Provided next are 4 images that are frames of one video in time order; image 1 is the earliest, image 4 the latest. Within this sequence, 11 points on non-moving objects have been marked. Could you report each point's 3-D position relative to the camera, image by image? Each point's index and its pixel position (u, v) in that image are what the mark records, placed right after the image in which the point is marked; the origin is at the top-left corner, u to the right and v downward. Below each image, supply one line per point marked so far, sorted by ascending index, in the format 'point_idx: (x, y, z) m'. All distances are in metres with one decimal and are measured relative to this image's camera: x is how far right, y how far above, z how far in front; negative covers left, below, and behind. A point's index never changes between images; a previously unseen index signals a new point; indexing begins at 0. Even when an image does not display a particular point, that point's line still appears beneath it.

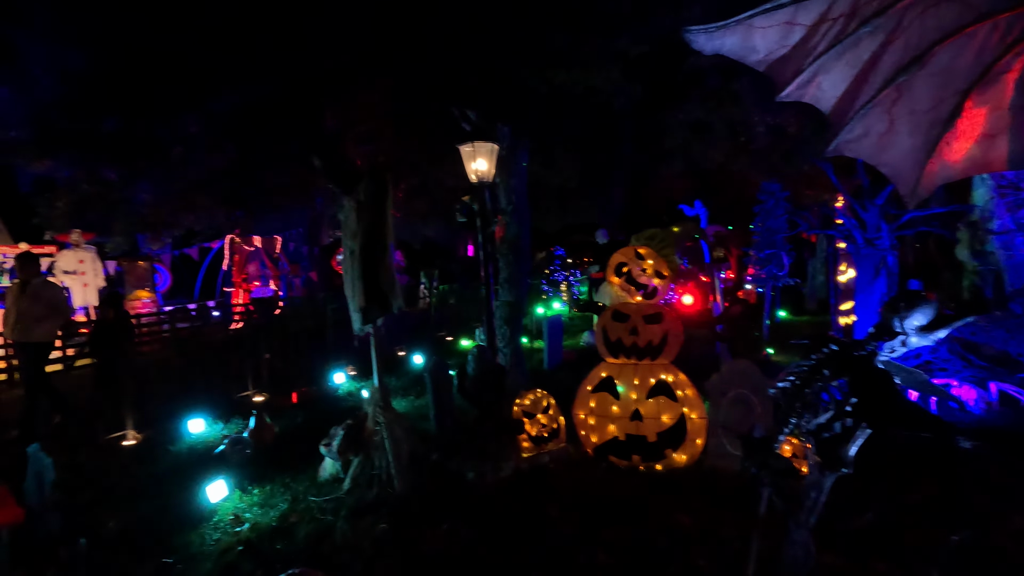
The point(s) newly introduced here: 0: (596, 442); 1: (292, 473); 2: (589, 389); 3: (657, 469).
0: (+0.9, -1.6, +5.7) m
1: (-2.3, -2.0, +5.8) m
2: (+0.8, -1.1, +5.8) m
3: (+1.5, -1.9, +5.6) m
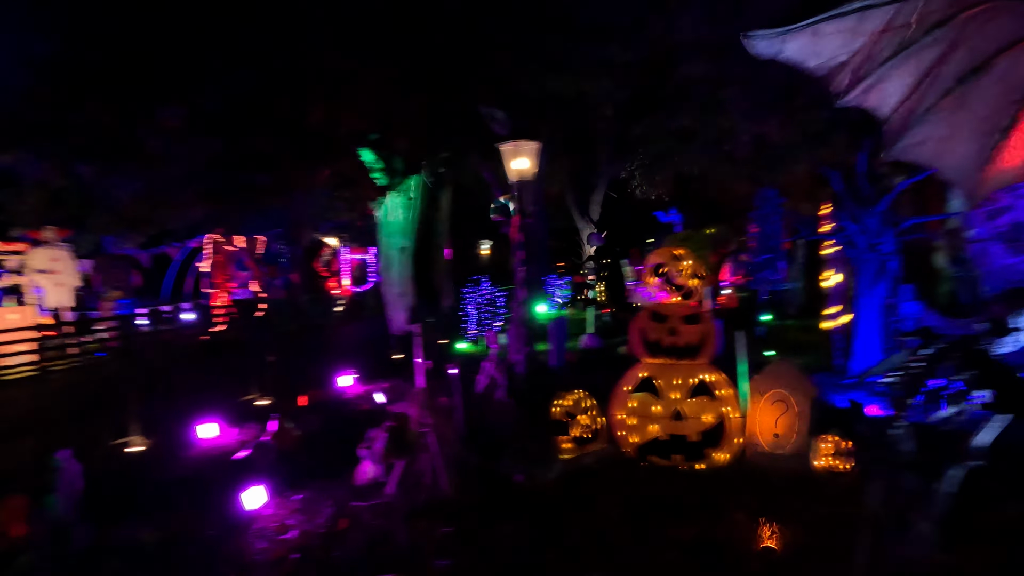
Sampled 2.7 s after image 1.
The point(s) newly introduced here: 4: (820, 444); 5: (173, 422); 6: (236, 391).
0: (+1.3, -1.6, +5.7) m
1: (-1.9, -2.0, +5.6) m
2: (+1.2, -1.1, +5.8) m
3: (+1.9, -1.9, +5.6) m
4: (+3.1, -1.6, +5.4) m
5: (-4.8, -1.9, +7.6) m
6: (-4.7, -1.8, +9.3) m
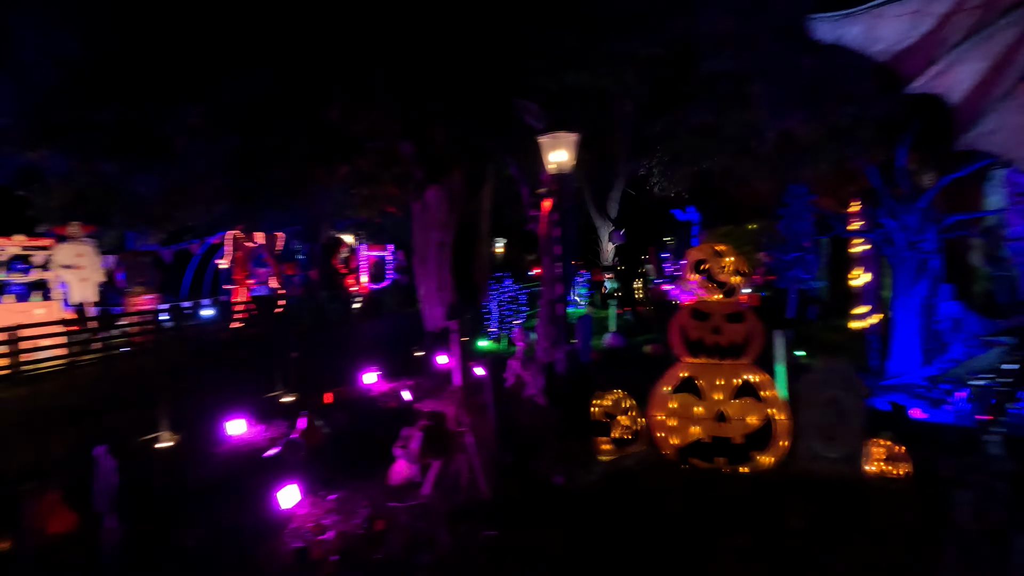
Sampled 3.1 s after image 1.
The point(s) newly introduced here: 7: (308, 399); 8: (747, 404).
0: (+1.7, -1.6, +5.5) m
1: (-1.5, -1.9, +5.5) m
2: (+1.6, -1.1, +5.6) m
3: (+2.3, -1.8, +5.4) m
4: (+3.5, -1.5, +5.2) m
5: (-4.3, -1.8, +7.5) m
6: (-4.3, -1.7, +9.2) m
7: (-3.2, -1.7, +8.3) m
8: (+2.3, -1.1, +5.3) m
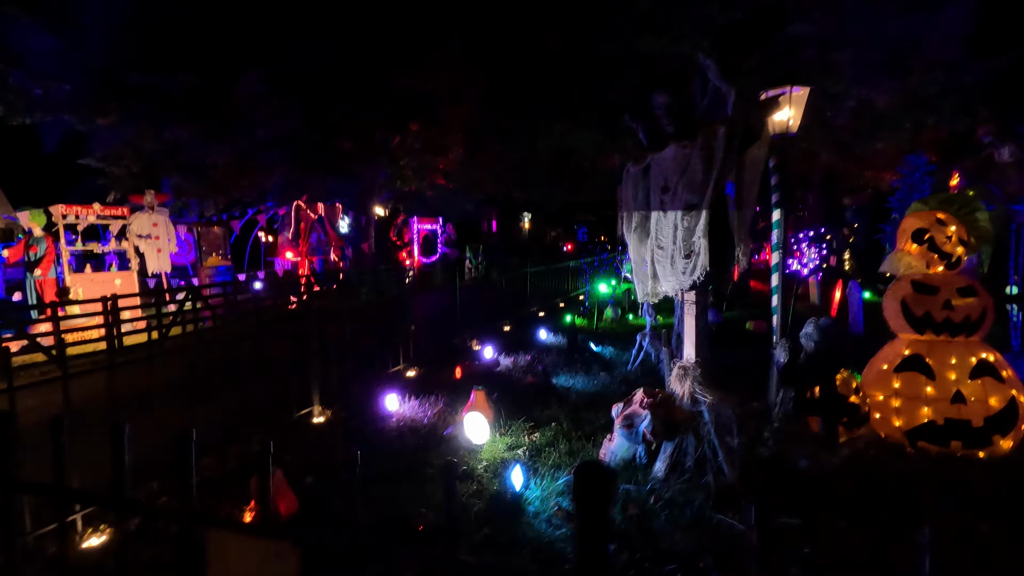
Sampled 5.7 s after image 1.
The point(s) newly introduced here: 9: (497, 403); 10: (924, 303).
0: (+3.7, -1.3, +5.2) m
1: (+0.5, -1.6, +5.2) m
2: (+3.7, -0.8, +5.2) m
3: (+4.4, -1.6, +5.0) m
4: (+5.5, -1.3, +4.8) m
5: (-2.3, -1.4, +7.2) m
6: (-2.2, -1.2, +8.9) m
7: (-1.1, -1.3, +8.0) m
8: (+4.4, -0.9, +5.0) m
9: (-0.2, -1.5, +6.8) m
10: (+4.0, -0.1, +5.2) m
